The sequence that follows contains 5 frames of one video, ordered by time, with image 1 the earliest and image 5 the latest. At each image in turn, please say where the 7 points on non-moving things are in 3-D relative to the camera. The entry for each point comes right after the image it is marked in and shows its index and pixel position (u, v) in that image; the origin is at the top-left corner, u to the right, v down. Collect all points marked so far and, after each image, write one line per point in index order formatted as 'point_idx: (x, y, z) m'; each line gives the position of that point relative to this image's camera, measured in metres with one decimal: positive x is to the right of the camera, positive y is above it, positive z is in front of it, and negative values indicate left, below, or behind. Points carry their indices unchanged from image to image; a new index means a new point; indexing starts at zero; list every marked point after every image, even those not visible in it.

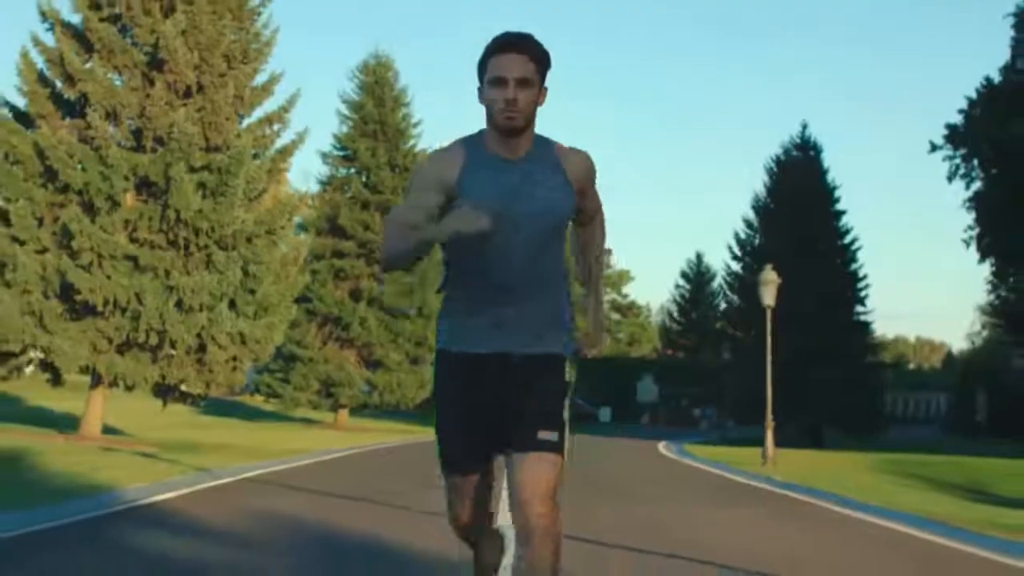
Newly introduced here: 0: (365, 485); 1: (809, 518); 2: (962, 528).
0: (-1.8, -2.4, +17.8) m
1: (+3.9, -2.9, +18.3) m
2: (+5.7, -3.0, +17.9) m
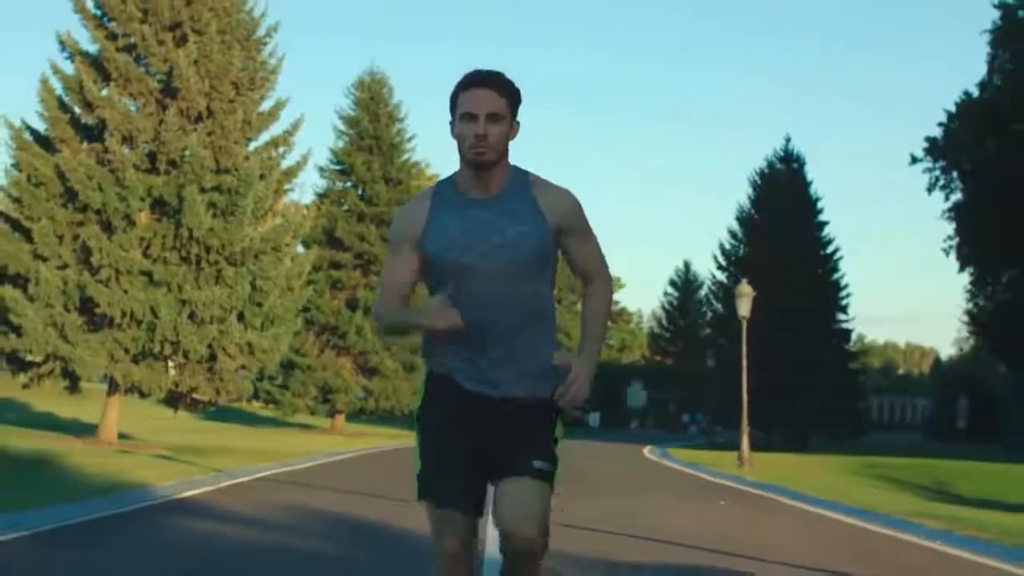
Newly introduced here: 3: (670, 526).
0: (-1.9, -2.6, +19.4) m
1: (+3.7, -3.1, +19.9) m
2: (+5.6, -3.2, +19.6) m
3: (+1.9, -2.8, +17.2) m
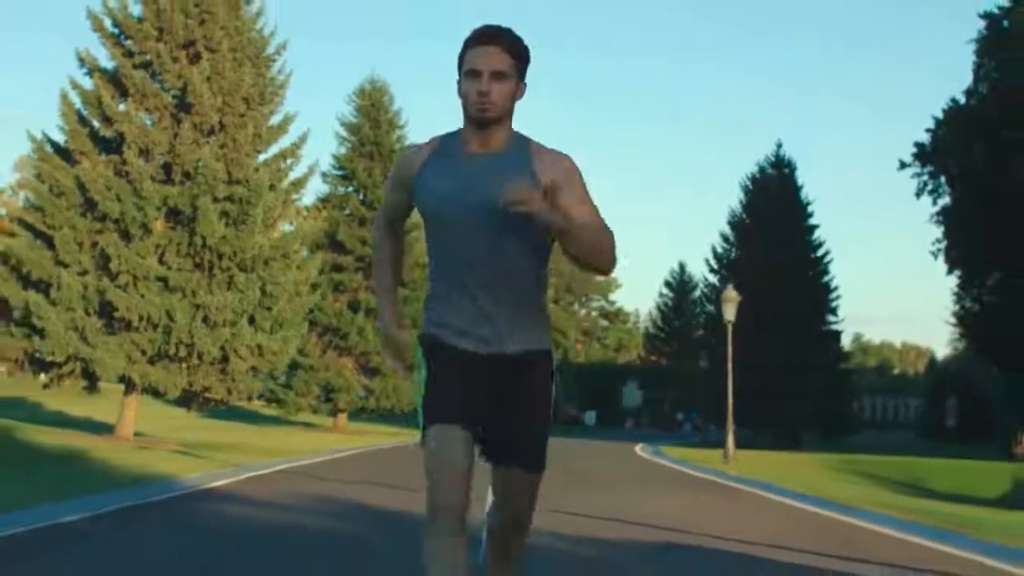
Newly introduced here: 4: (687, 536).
0: (-1.9, -2.7, +20.9) m
1: (+3.7, -3.2, +21.4) m
2: (+5.6, -3.3, +21.0) m
3: (+1.8, -2.9, +18.6) m
4: (+1.9, -2.6, +15.3) m
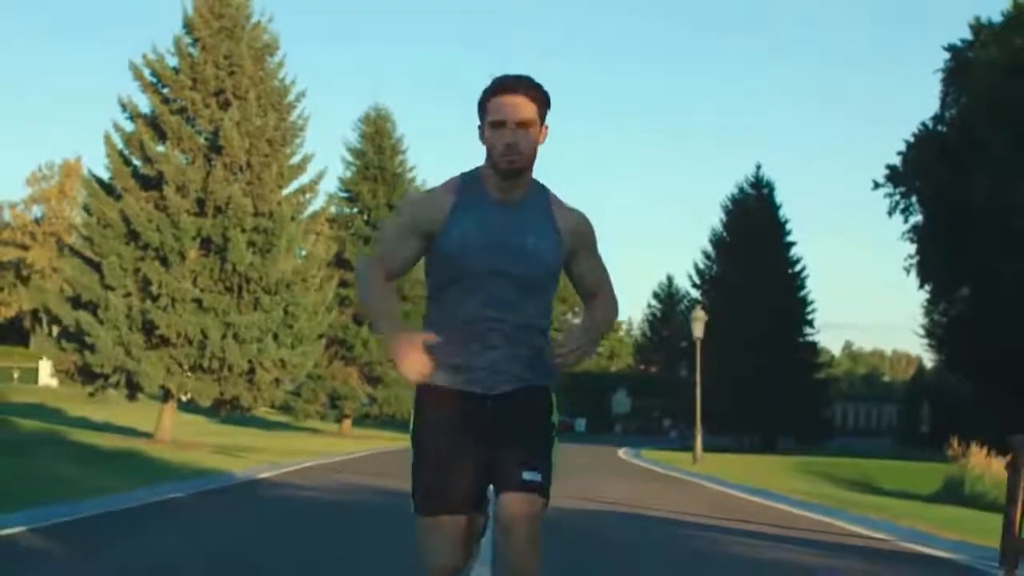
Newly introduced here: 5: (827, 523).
0: (-2.1, -3.1, +24.5) m
1: (+3.5, -3.7, +25.0) m
2: (+5.4, -3.8, +24.7) m
3: (+1.7, -3.3, +22.3) m
4: (+1.8, -3.0, +18.9) m
5: (+4.1, -3.2, +19.3) m
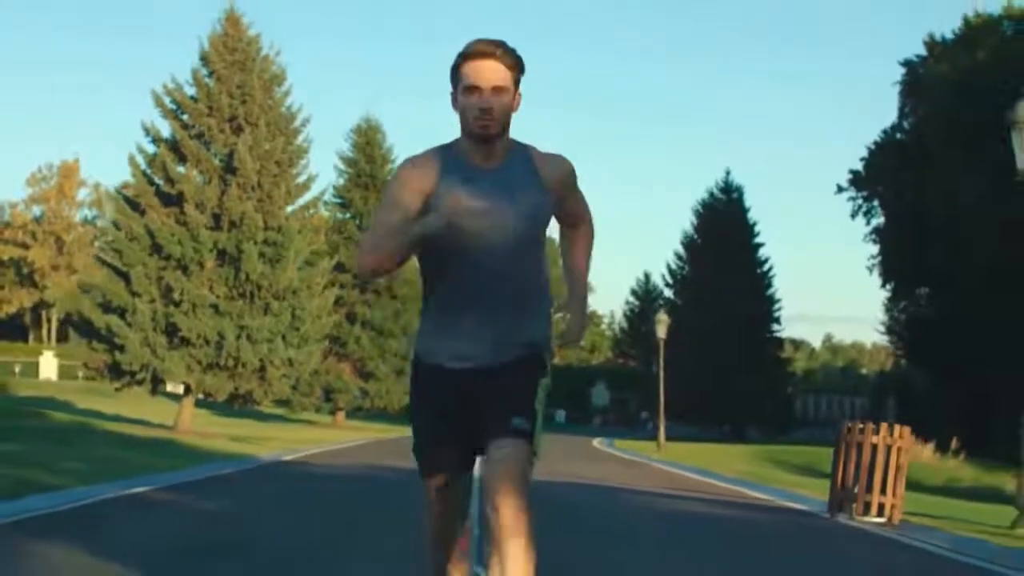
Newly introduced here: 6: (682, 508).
0: (-2.4, -3.3, +28.3) m
1: (+3.2, -3.8, +28.9) m
2: (+5.1, -3.9, +28.6) m
3: (+1.4, -3.5, +26.1) m
4: (+1.5, -3.3, +22.8) m
5: (+3.9, -3.4, +23.2) m
6: (+2.3, -2.9, +19.0) m
